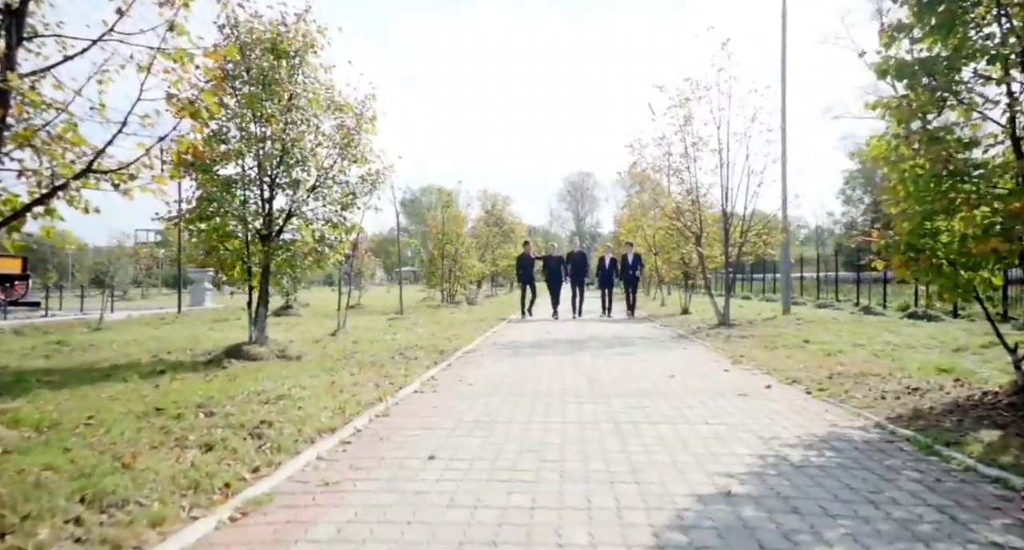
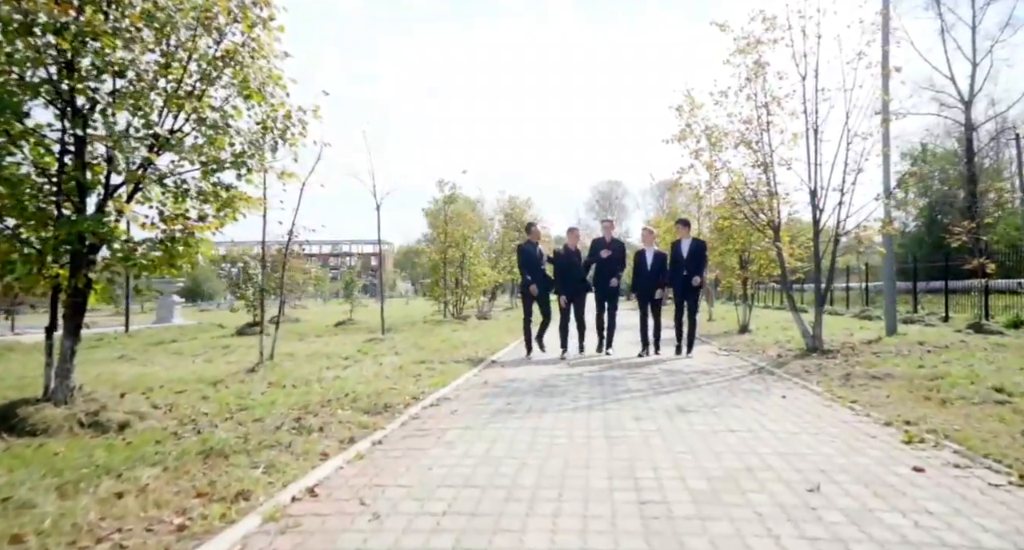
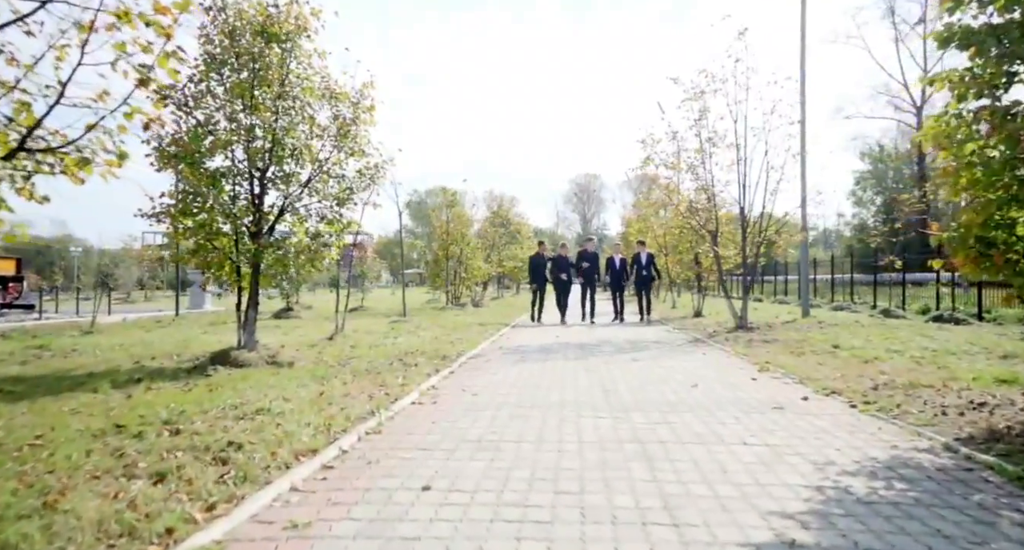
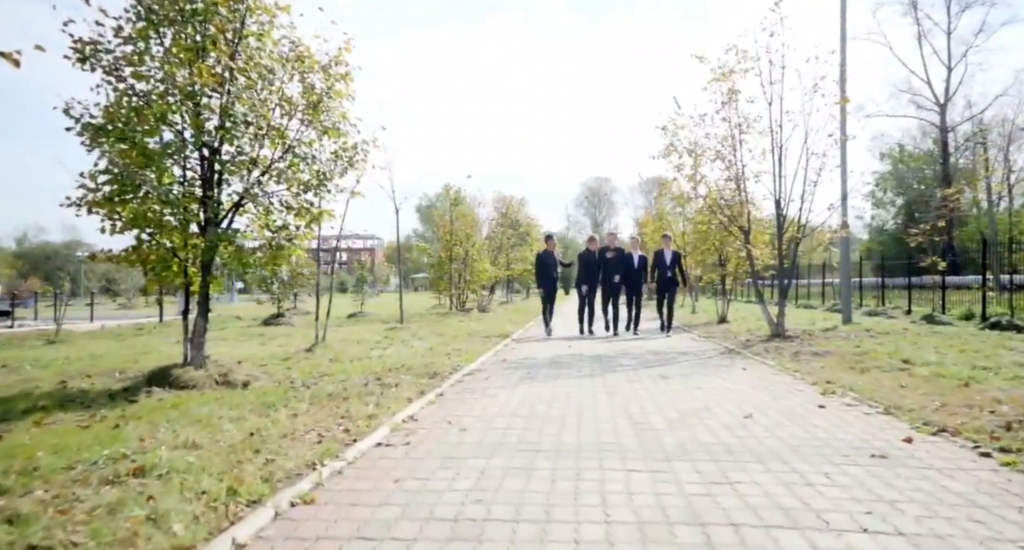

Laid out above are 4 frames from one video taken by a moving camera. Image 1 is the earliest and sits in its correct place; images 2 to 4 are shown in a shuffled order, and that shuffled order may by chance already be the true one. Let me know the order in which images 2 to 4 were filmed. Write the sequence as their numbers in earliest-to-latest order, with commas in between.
3, 4, 2
